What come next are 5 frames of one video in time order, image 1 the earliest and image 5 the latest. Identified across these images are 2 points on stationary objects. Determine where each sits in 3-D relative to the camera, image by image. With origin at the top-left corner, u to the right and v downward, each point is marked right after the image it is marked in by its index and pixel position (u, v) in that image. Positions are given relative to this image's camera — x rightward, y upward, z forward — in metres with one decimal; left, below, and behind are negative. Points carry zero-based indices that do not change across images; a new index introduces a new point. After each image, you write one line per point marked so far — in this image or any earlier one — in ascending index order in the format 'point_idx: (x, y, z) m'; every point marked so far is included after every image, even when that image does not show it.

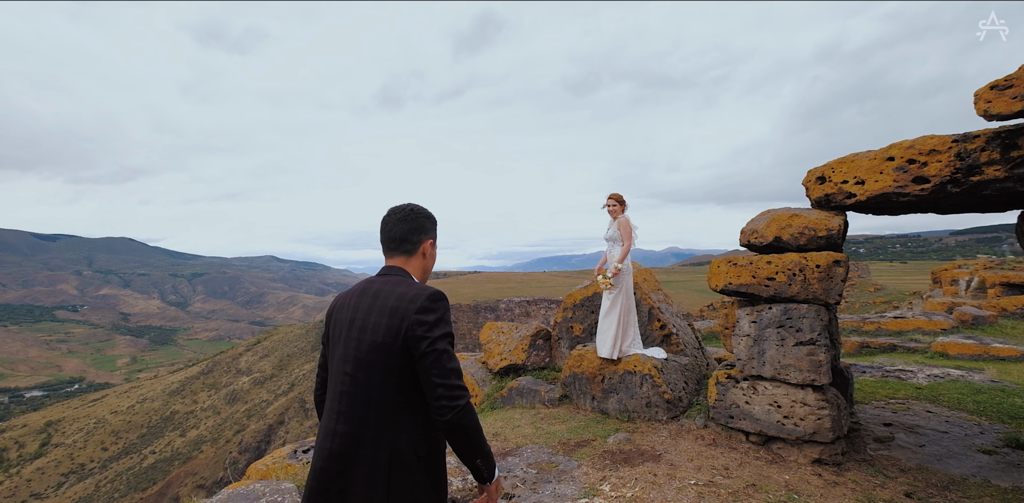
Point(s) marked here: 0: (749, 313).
0: (+3.8, -1.0, +7.3) m
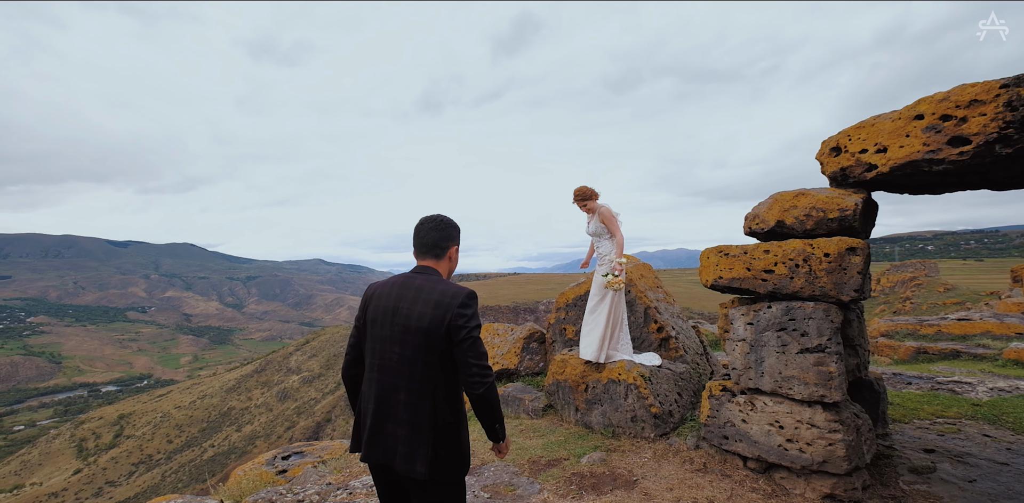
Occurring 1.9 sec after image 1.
0: (+3.1, -0.8, +6.1) m
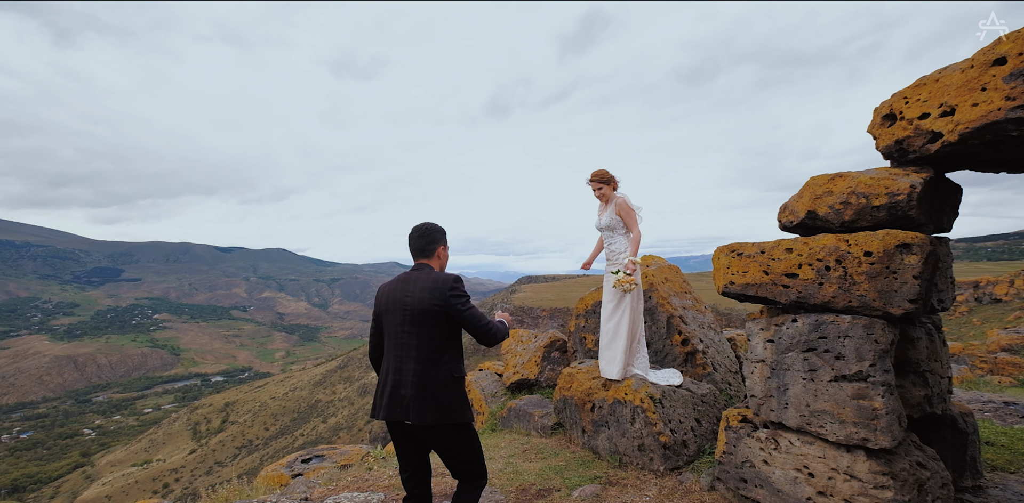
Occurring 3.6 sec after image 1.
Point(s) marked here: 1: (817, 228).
0: (+2.7, -0.8, +4.9) m
1: (+3.2, +0.3, +4.9) m
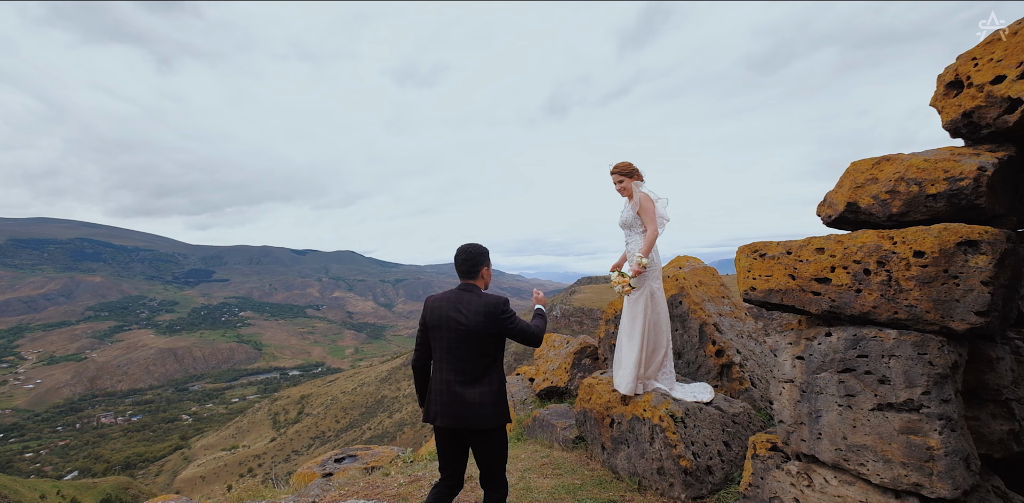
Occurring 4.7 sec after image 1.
0: (+2.5, -0.8, +4.2) m
1: (+3.1, +0.3, +4.1) m
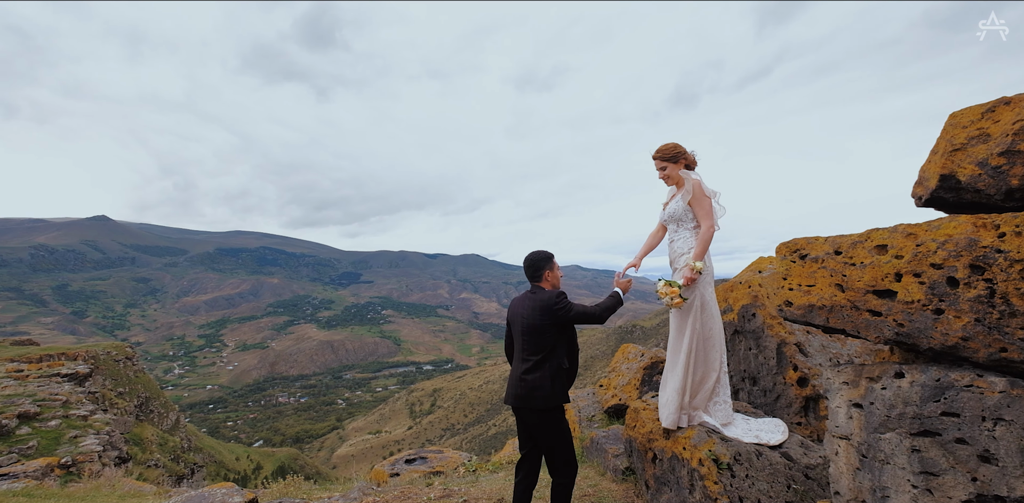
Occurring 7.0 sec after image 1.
0: (+2.1, -0.8, +2.9) m
1: (+2.6, +0.3, +2.7) m
